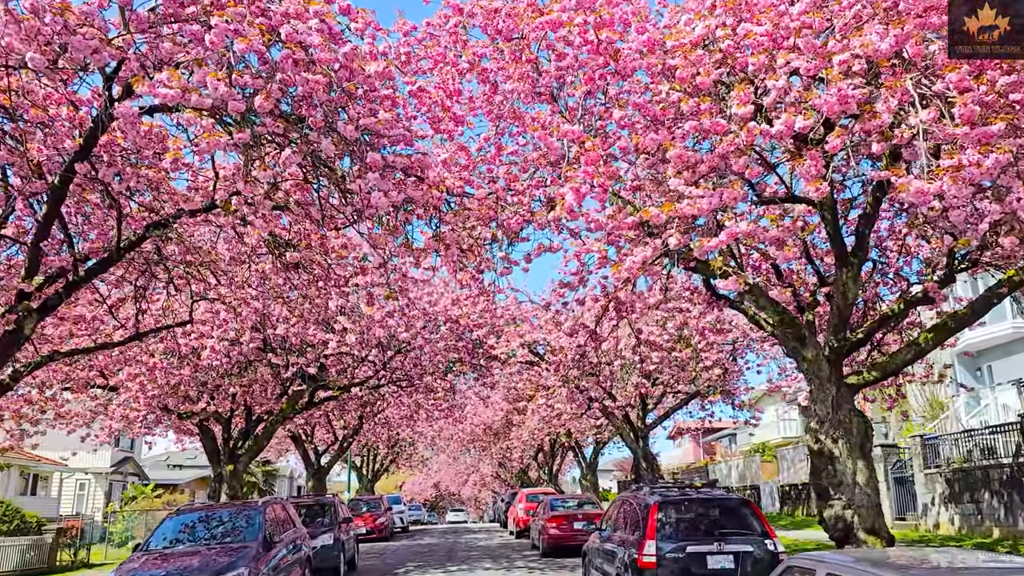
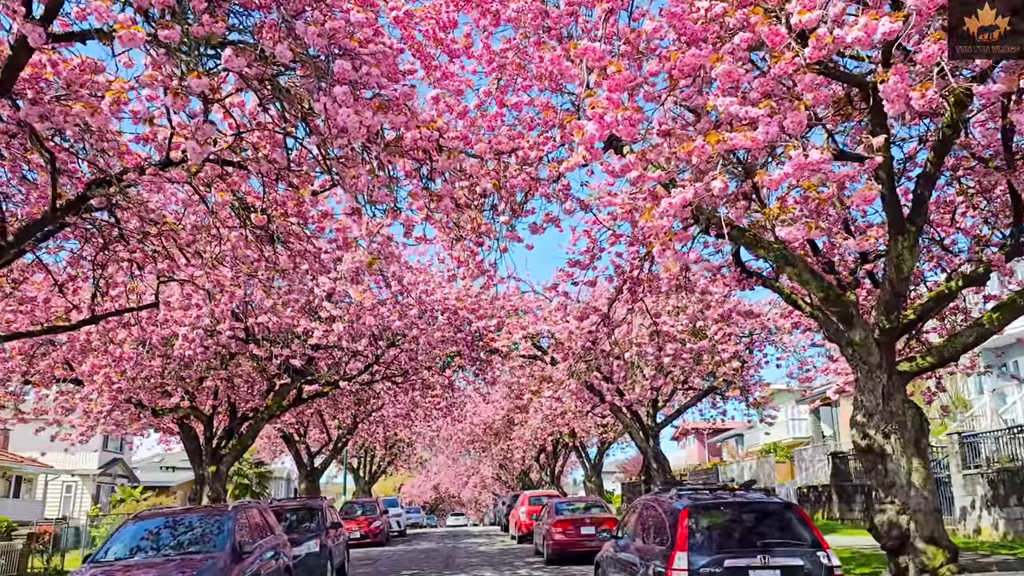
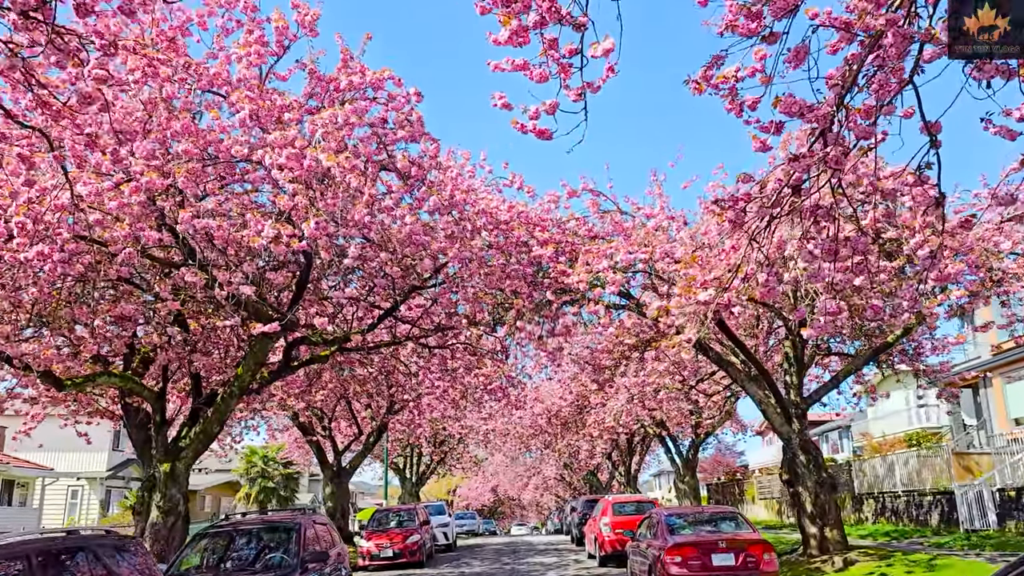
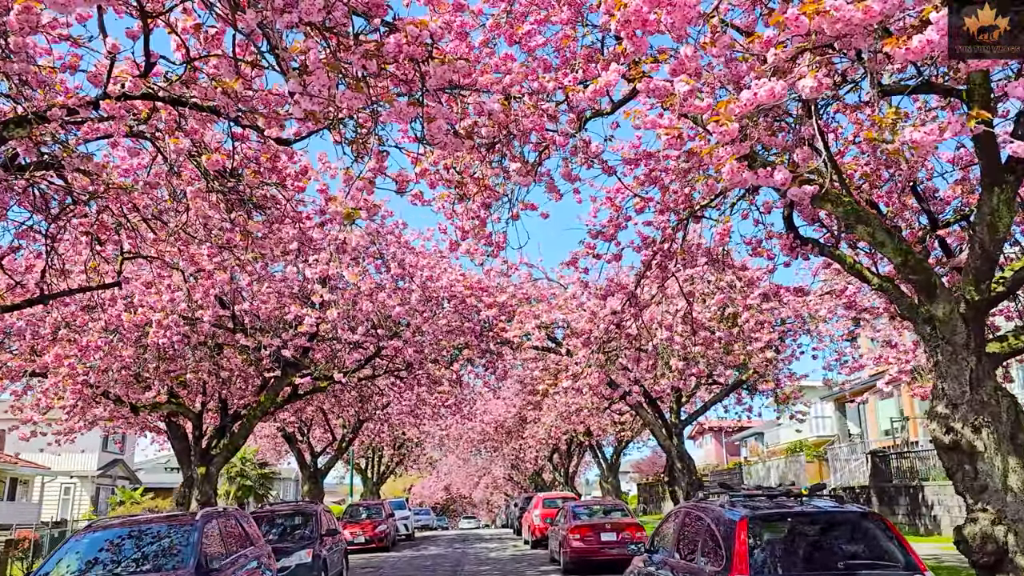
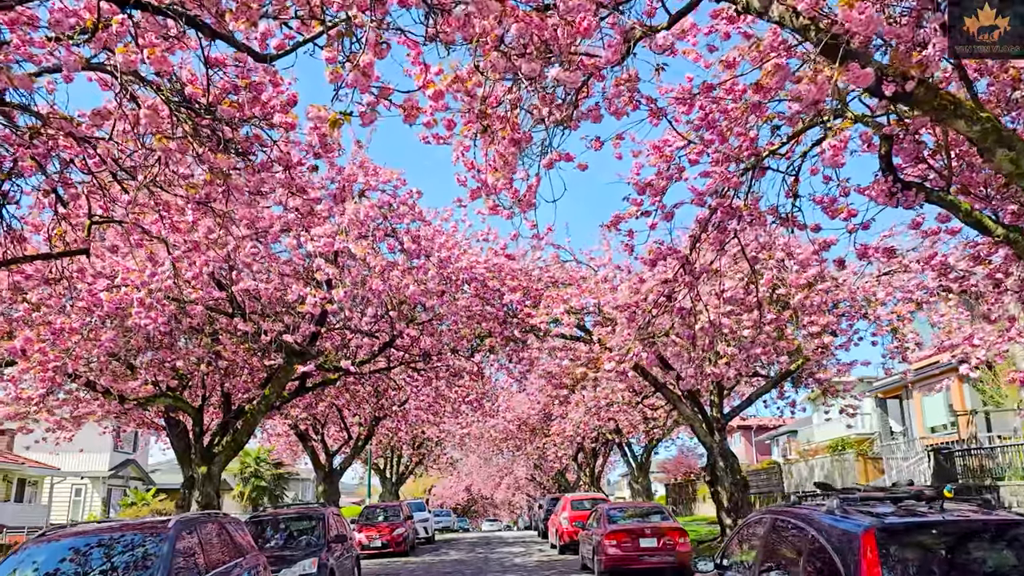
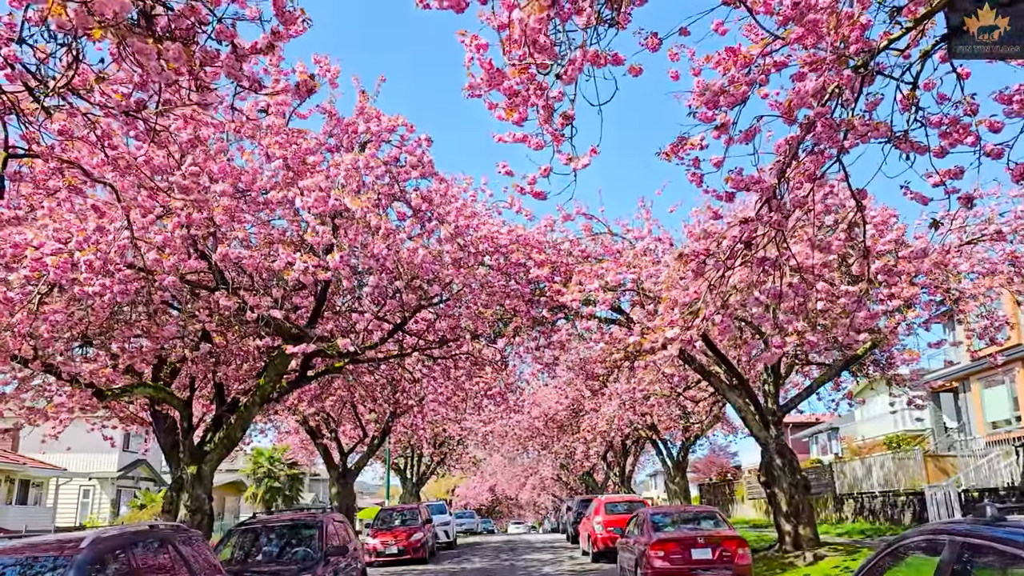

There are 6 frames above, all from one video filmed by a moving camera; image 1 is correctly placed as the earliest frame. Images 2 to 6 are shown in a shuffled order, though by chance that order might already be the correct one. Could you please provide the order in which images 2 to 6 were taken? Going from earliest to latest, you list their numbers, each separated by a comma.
2, 4, 5, 6, 3
